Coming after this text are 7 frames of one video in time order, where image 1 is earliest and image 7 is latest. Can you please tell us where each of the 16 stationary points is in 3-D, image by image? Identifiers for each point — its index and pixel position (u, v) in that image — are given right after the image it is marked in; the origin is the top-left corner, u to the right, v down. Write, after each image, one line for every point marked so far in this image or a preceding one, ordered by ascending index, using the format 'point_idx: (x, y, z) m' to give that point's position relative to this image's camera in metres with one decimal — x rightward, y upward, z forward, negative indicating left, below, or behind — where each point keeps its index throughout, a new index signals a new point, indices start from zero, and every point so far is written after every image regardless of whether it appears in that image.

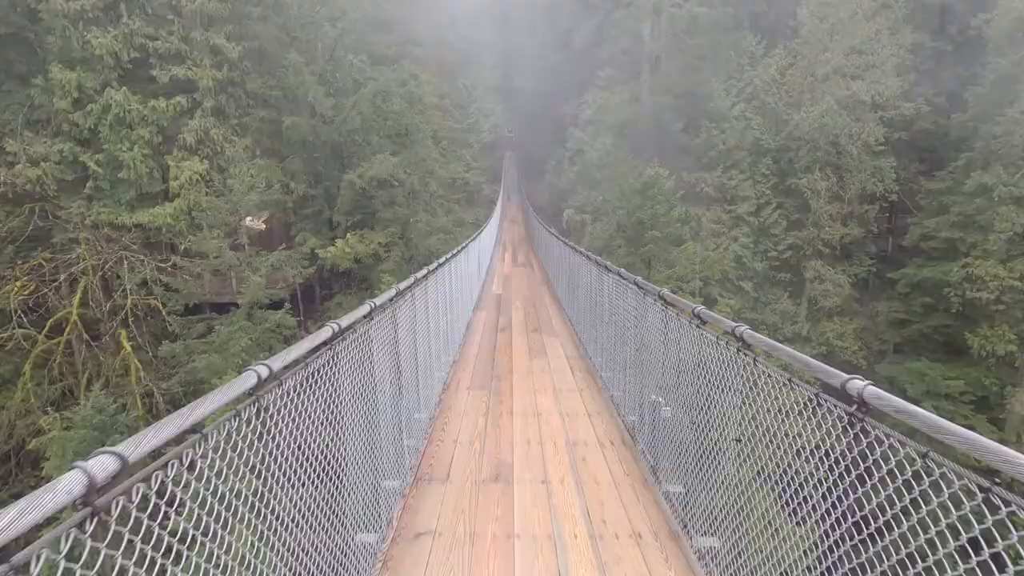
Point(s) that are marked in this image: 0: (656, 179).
0: (+3.7, +2.7, +15.0) m
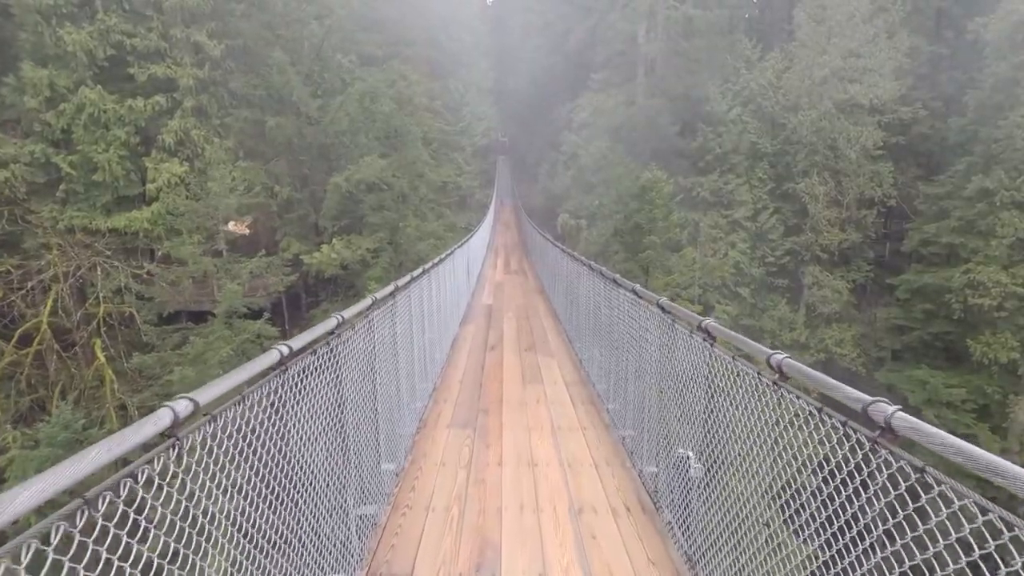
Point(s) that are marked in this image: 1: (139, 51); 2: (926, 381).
0: (+3.5, +2.6, +14.6) m
1: (-7.3, +4.6, +12.0) m
2: (+10.3, -2.3, +15.2) m
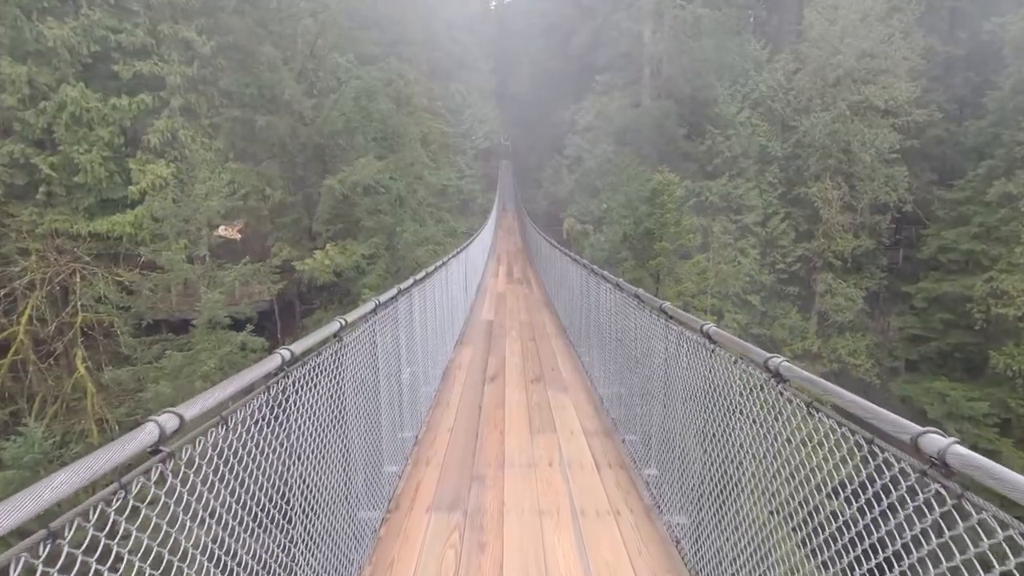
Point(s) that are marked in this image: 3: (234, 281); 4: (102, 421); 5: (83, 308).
0: (+3.6, +2.4, +14.0) m
1: (-7.2, +4.5, +11.4) m
2: (+10.4, -2.5, +14.6) m
3: (-4.9, +0.1, +10.6) m
4: (-5.9, -1.9, +8.7) m
5: (-6.4, -0.3, +9.1) m
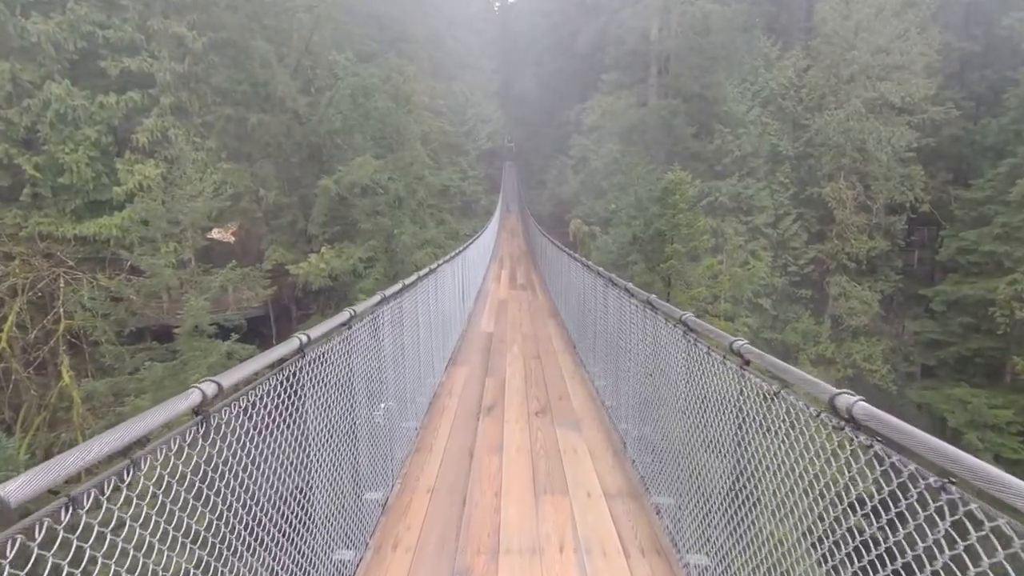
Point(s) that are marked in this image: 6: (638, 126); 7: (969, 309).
0: (+3.7, +2.3, +13.5) m
1: (-7.2, +4.4, +11.0) m
2: (+10.5, -2.6, +14.0) m
3: (-4.9, 0.0, +10.1) m
4: (-5.8, -2.0, +8.2) m
5: (-6.3, -0.4, +8.7) m
6: (+3.9, +5.0, +18.8) m
7: (+12.0, -0.6, +16.0) m
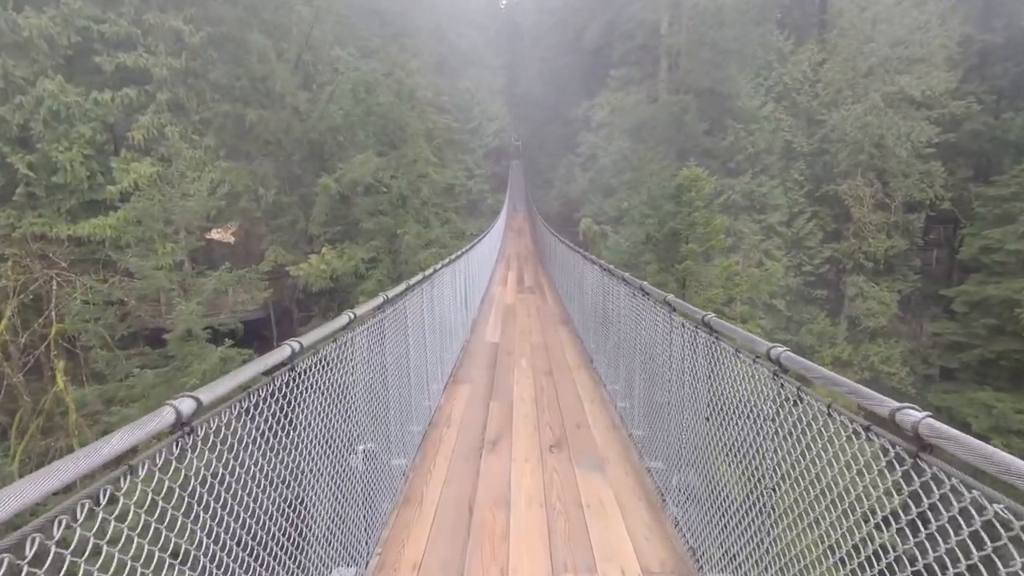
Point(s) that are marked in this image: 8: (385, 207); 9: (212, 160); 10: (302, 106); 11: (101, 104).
0: (+3.8, +2.3, +13.1) m
1: (-7.1, +4.4, +10.7) m
2: (+10.6, -2.6, +13.5) m
3: (-4.7, 0.0, +9.8) m
4: (-5.7, -2.0, +7.9) m
5: (-6.2, -0.4, +8.4) m
6: (+4.1, +5.0, +18.4) m
7: (+12.2, -0.6, +15.5) m
8: (-2.4, +1.6, +11.6) m
9: (-5.5, +2.3, +11.2) m
10: (-4.3, +3.7, +12.4) m
11: (-7.0, +3.2, +10.4) m
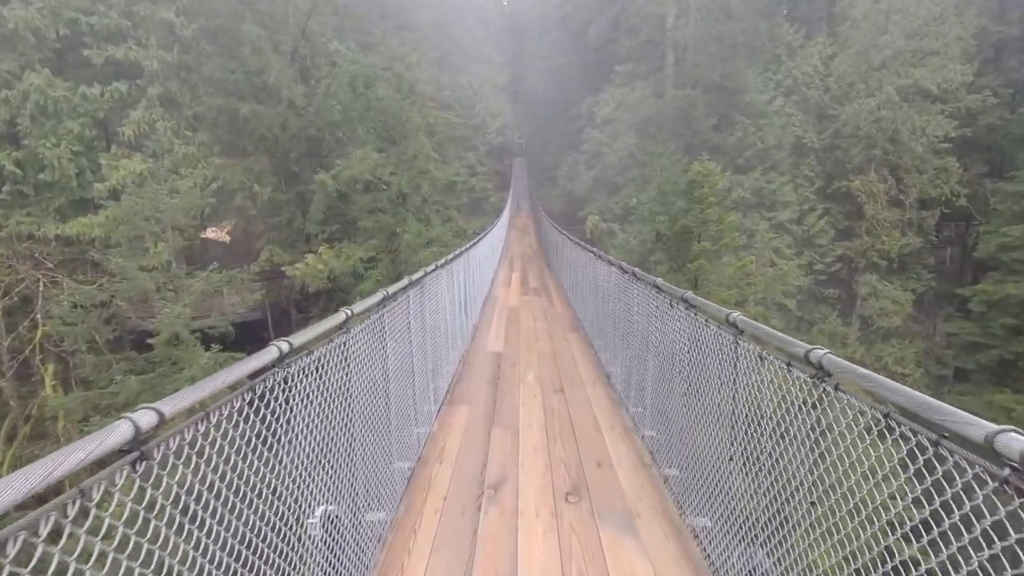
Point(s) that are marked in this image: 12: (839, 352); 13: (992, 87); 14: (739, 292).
0: (+3.9, +2.3, +12.7) m
1: (-7.0, +4.3, +10.3) m
2: (+10.7, -2.6, +13.0) m
3: (-4.7, 0.0, +9.4) m
4: (-5.7, -2.1, +7.6) m
5: (-6.2, -0.4, +8.0) m
6: (+4.2, +5.0, +18.0) m
7: (+12.2, -0.5, +15.0) m
8: (-2.3, +1.5, +11.2) m
9: (-5.4, +2.3, +10.8) m
10: (-4.2, +3.7, +12.0) m
11: (-7.0, +3.1, +10.1) m
12: (+8.3, -1.6, +15.4) m
13: (+14.2, +6.0, +18.1) m
14: (+4.7, -0.1, +12.7) m
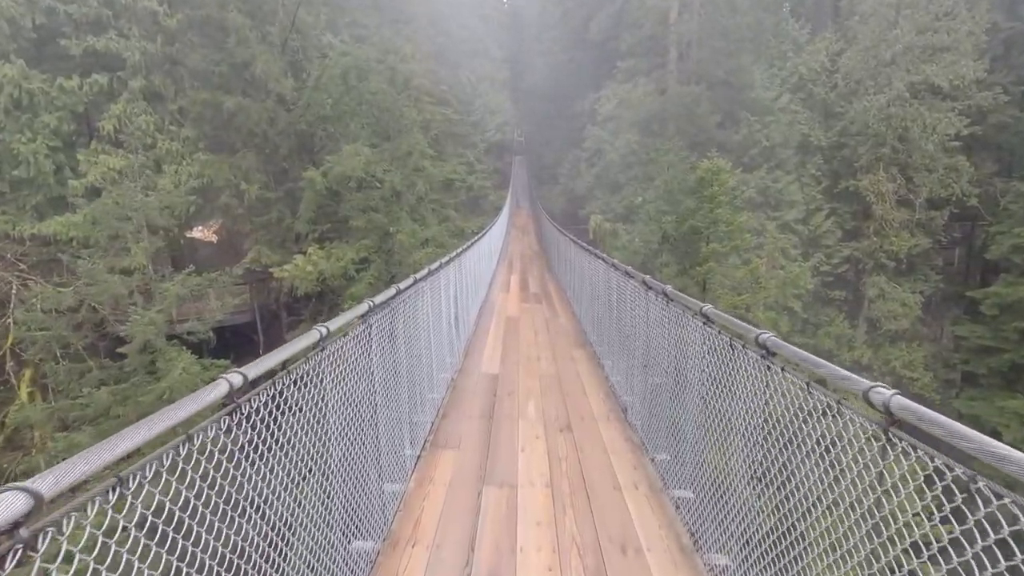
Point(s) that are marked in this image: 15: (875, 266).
0: (+3.9, +2.2, +12.2) m
1: (-7.0, +4.3, +9.8) m
2: (+10.7, -2.7, +12.6) m
3: (-4.7, -0.1, +8.9) m
4: (-5.7, -2.1, +7.1) m
5: (-6.2, -0.5, +7.5) m
6: (+4.2, +5.0, +17.5) m
7: (+12.2, -0.6, +14.6) m
8: (-2.4, +1.5, +10.8) m
9: (-5.4, +2.3, +10.3) m
10: (-4.2, +3.7, +11.6) m
11: (-7.0, +3.1, +9.6) m
12: (+8.2, -1.7, +15.0) m
13: (+14.2, +5.9, +17.7) m
14: (+4.7, -0.1, +12.3) m
15: (+9.9, +0.6, +16.6) m
